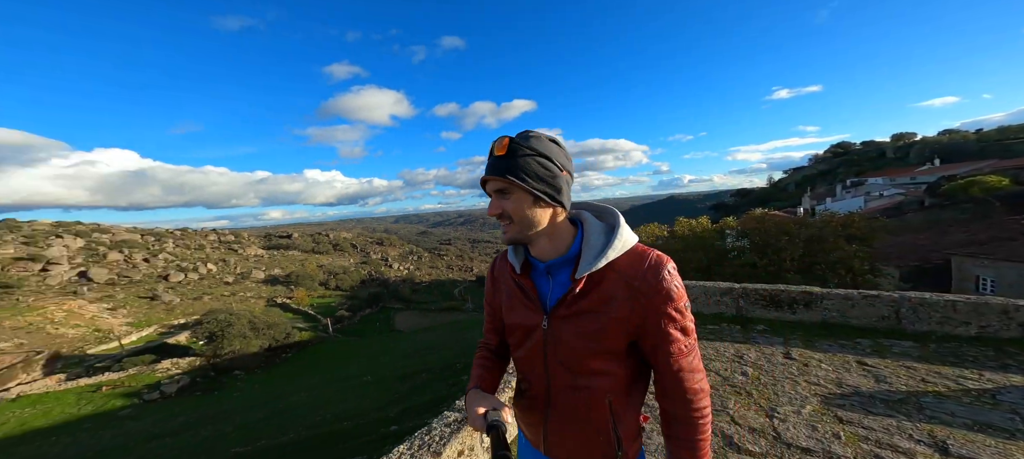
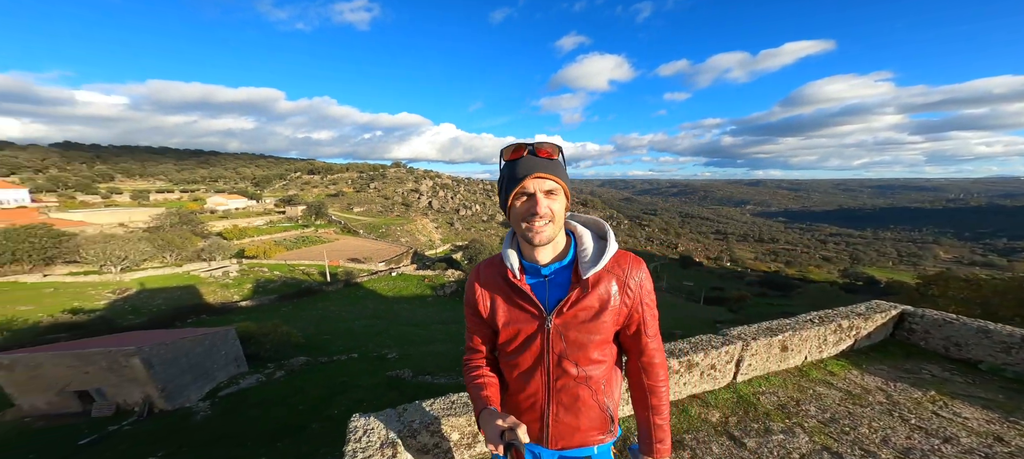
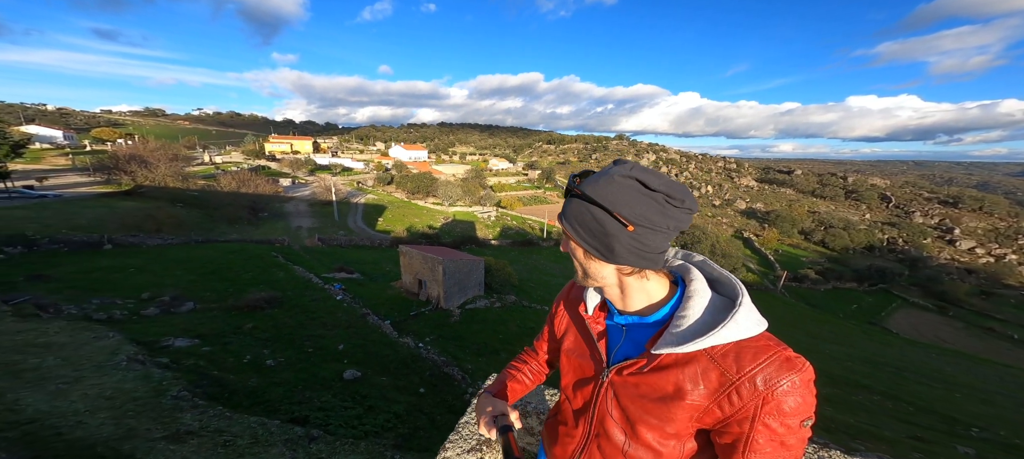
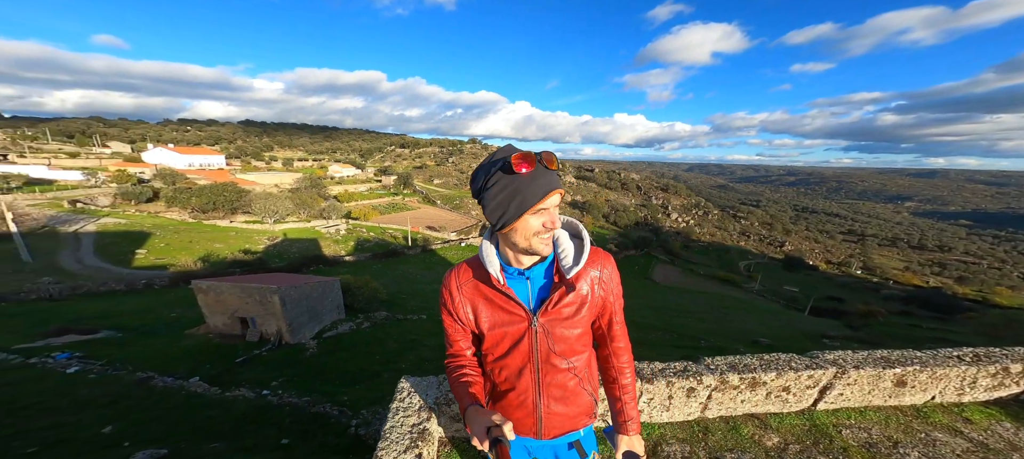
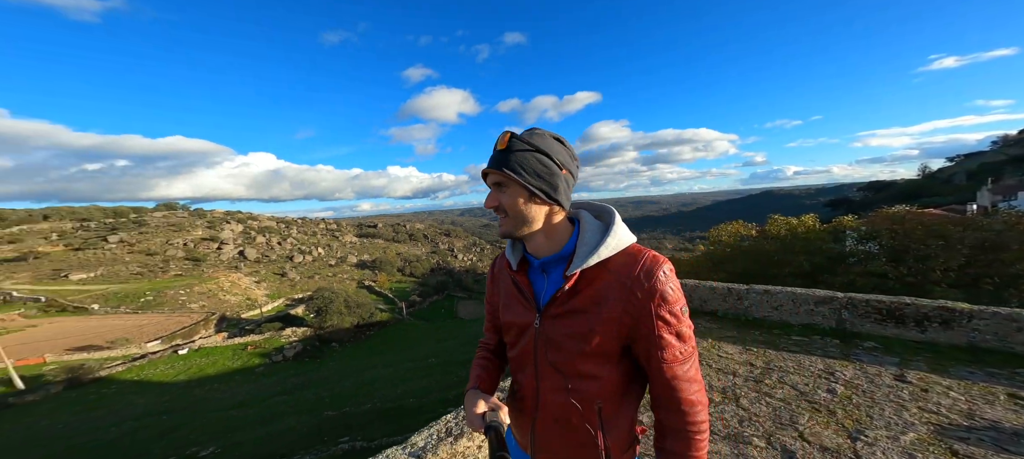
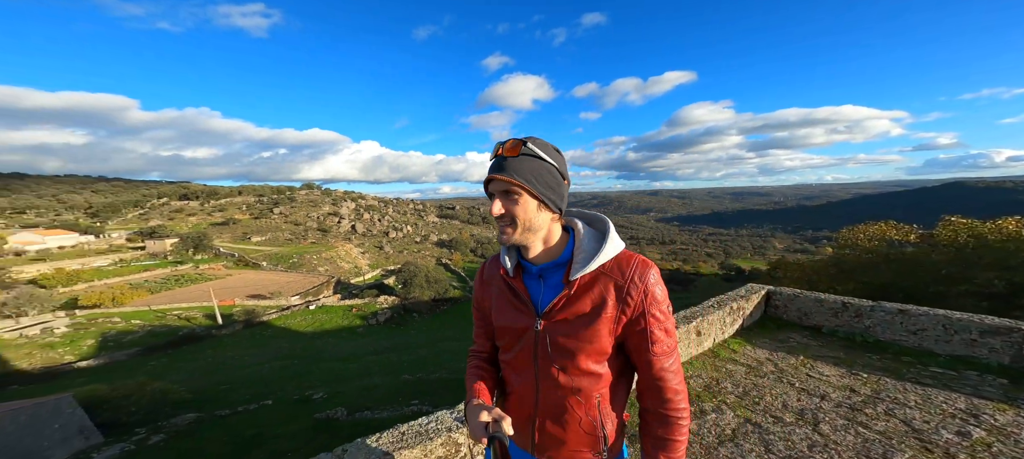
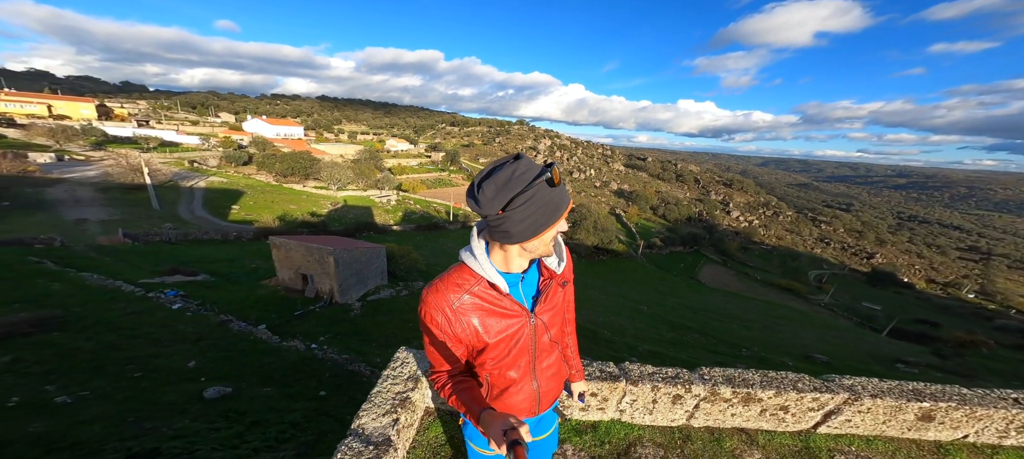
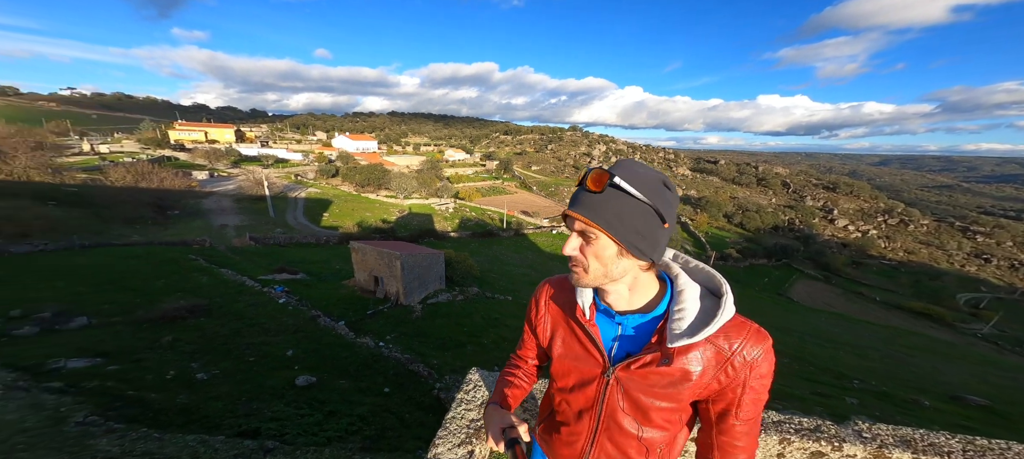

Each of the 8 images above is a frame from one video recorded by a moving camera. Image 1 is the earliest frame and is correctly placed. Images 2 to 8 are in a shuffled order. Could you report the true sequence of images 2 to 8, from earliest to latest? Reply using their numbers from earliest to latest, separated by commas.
5, 6, 2, 4, 7, 8, 3
